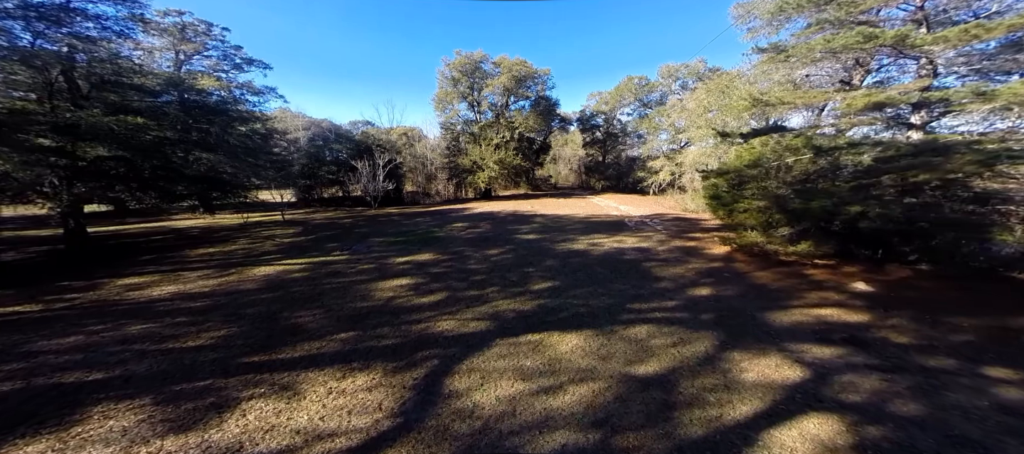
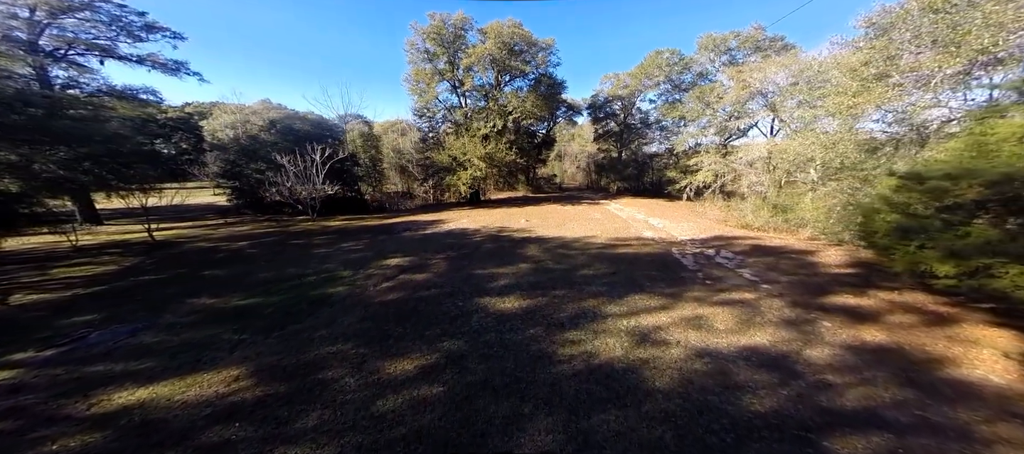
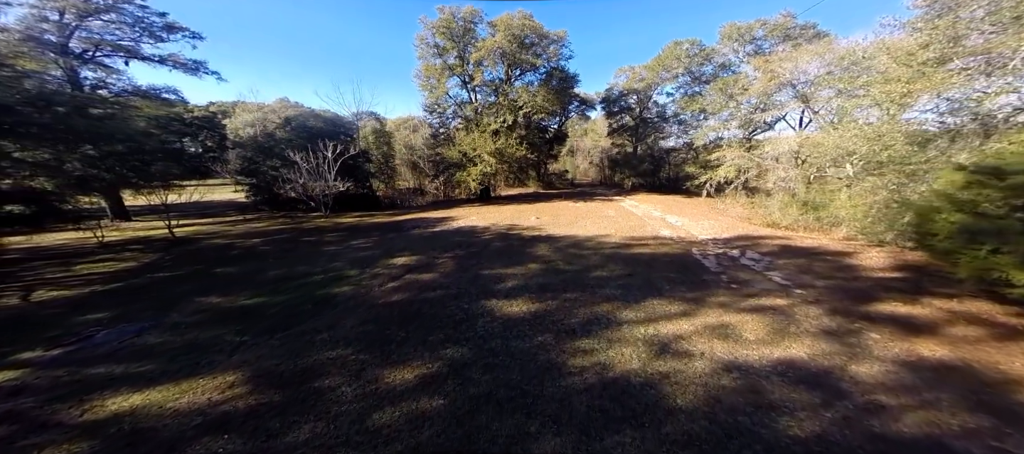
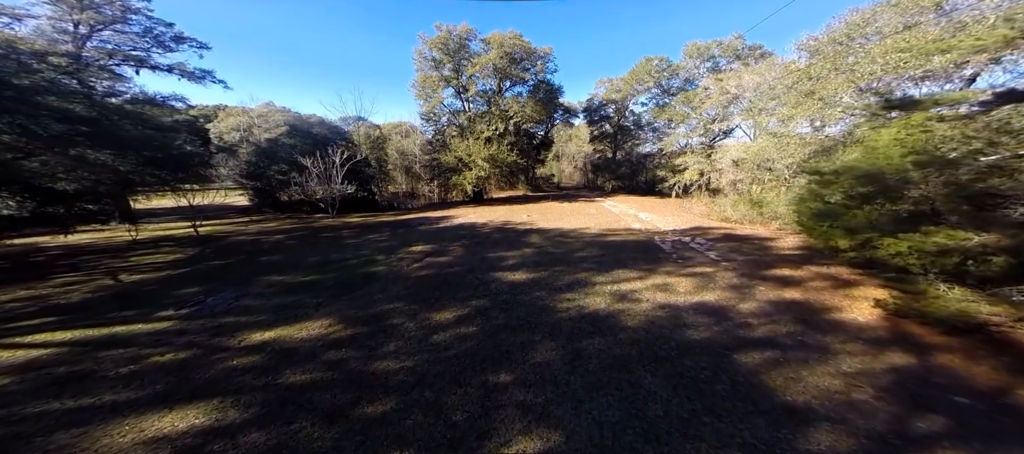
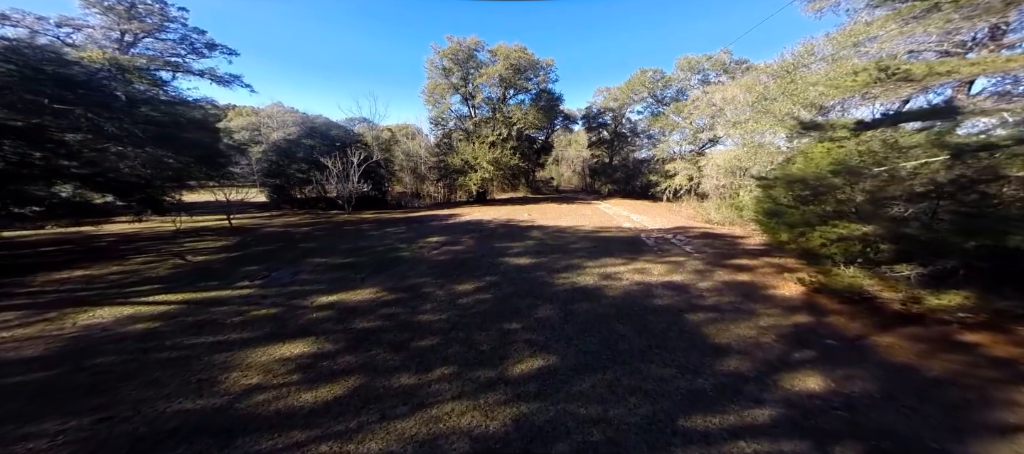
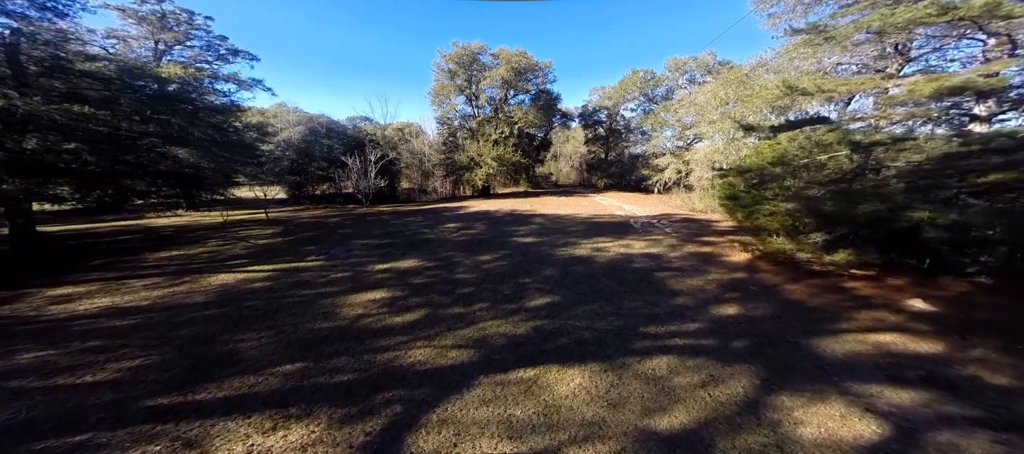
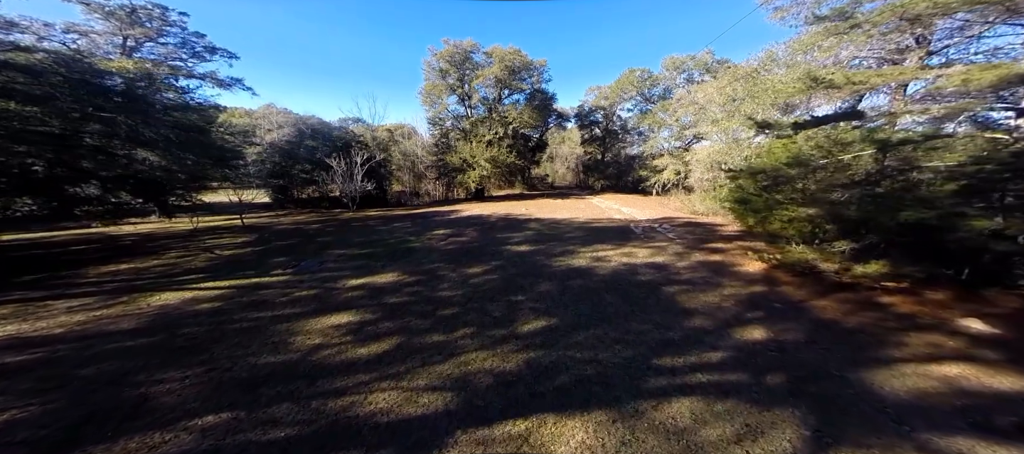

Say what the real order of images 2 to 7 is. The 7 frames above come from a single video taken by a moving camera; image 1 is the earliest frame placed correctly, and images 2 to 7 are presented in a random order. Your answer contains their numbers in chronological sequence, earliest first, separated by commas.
6, 7, 5, 4, 2, 3
